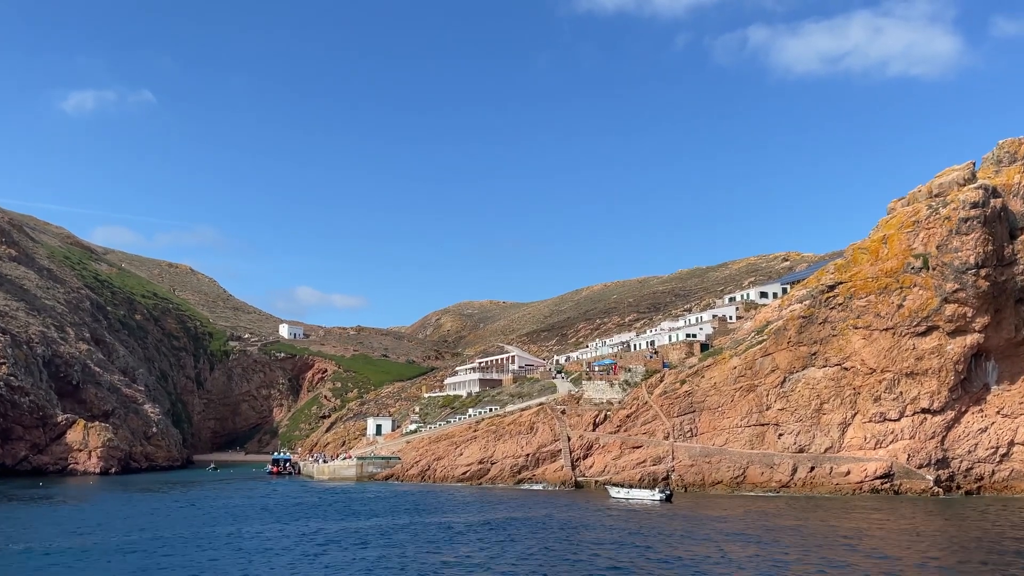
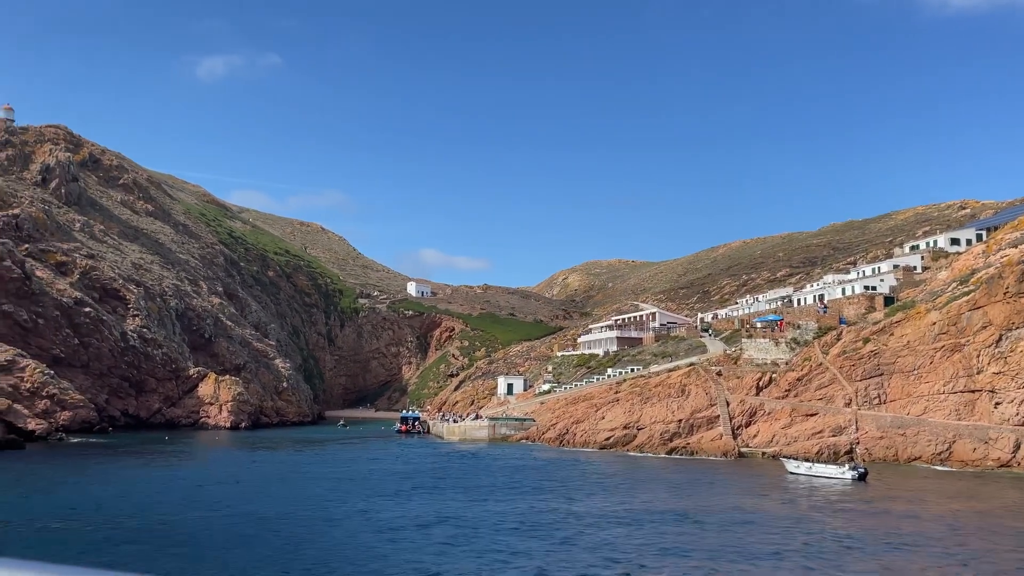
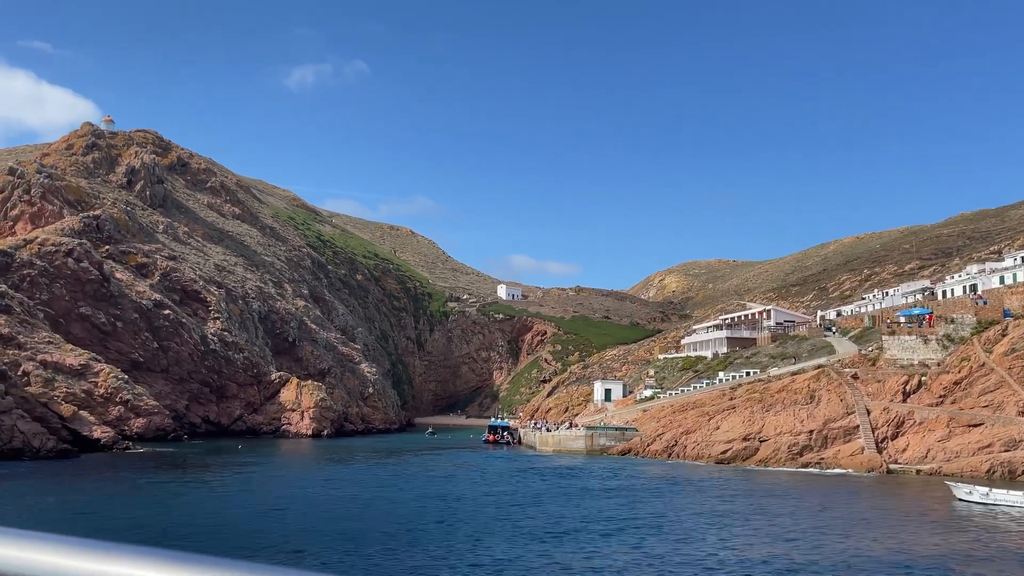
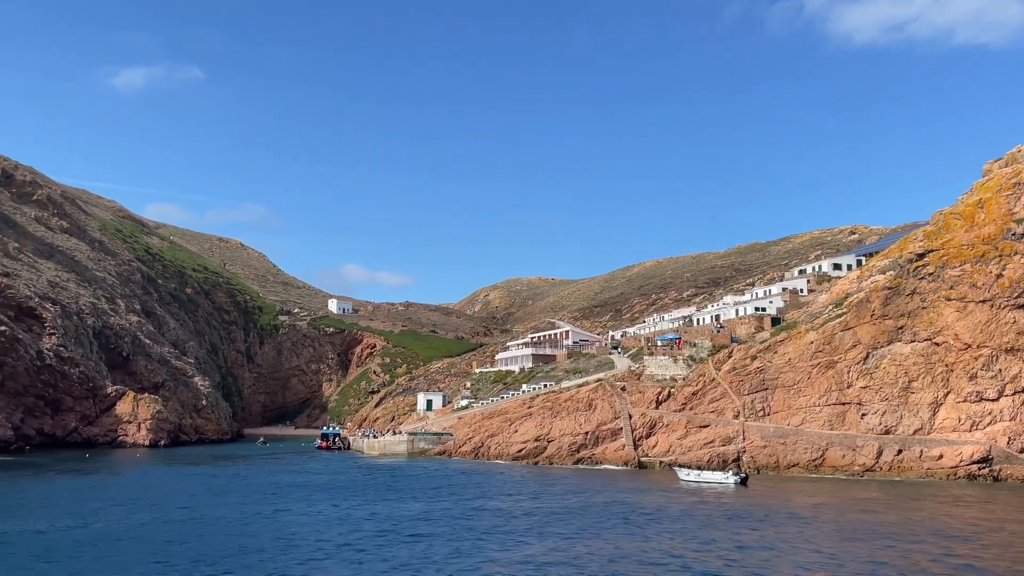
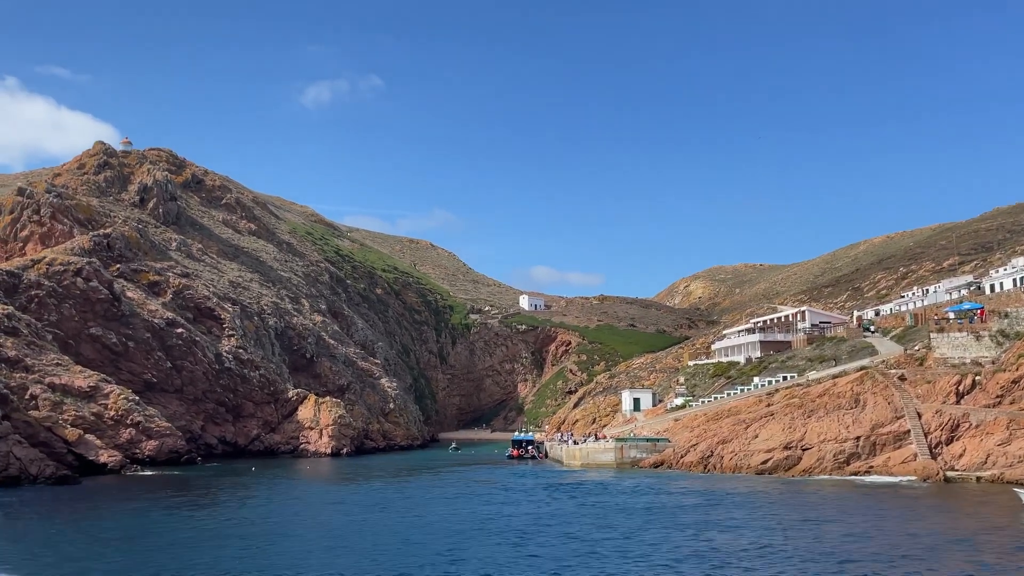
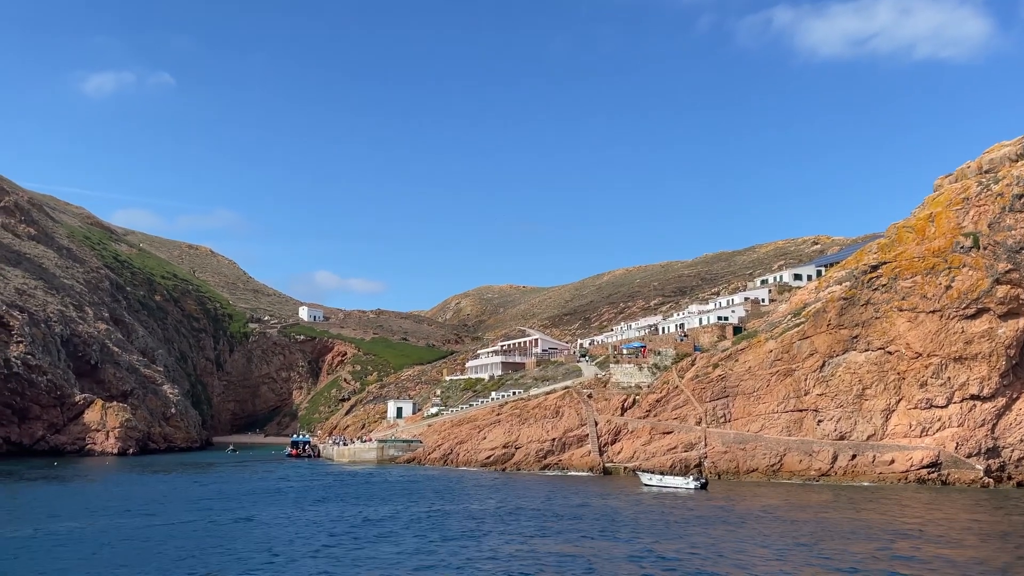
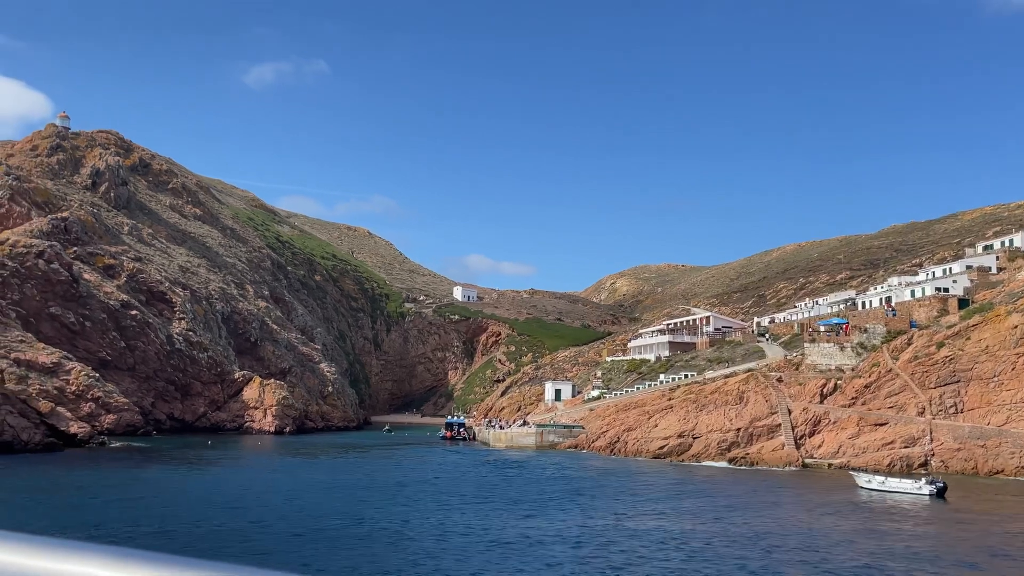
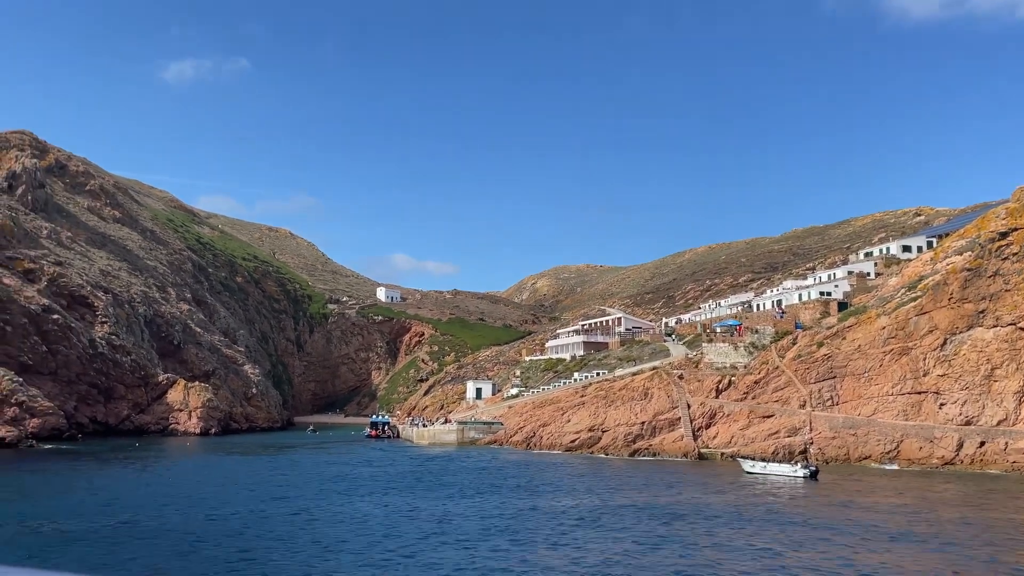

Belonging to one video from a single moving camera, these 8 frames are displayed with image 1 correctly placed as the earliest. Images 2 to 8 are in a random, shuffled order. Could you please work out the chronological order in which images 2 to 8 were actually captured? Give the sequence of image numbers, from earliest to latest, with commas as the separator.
6, 4, 8, 2, 7, 3, 5
